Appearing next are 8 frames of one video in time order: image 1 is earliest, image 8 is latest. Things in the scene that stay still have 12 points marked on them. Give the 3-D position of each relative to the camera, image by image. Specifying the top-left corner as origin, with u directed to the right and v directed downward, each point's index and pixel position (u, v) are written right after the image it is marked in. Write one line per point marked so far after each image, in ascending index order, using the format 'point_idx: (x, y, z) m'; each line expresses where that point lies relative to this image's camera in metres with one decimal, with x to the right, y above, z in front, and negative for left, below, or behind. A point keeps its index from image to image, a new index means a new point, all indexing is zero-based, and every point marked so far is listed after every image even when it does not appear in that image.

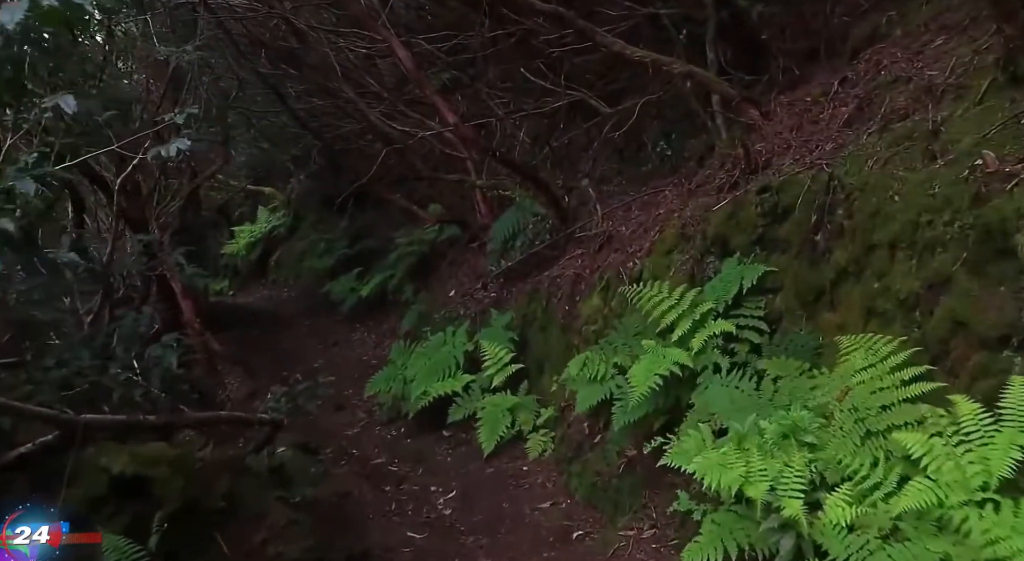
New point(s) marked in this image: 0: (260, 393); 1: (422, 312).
0: (-3.3, -1.5, +11.1) m
1: (-1.2, -0.4, +11.6) m
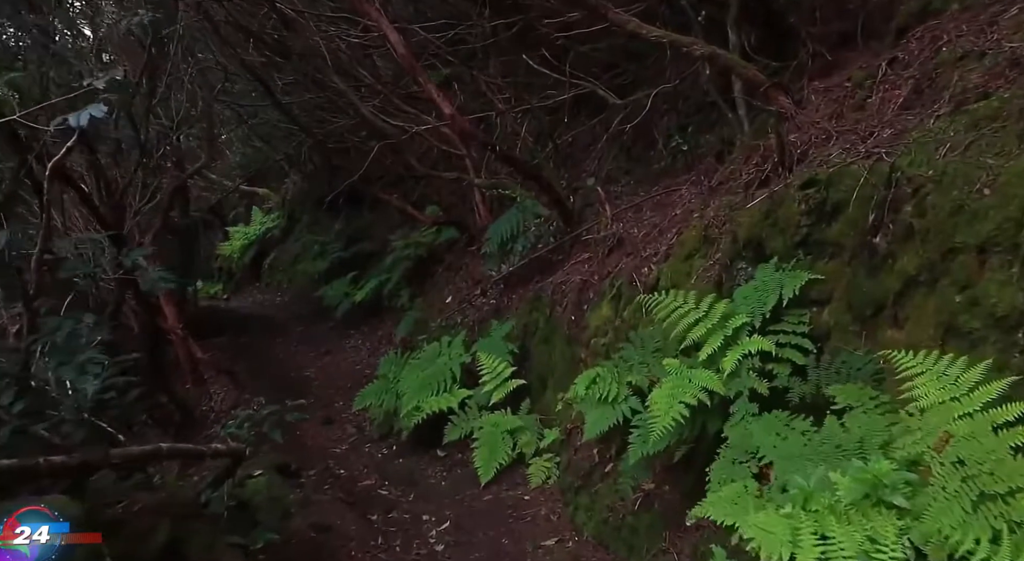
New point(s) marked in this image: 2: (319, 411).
0: (-3.3, -1.5, +10.5) m
1: (-1.2, -0.5, +11.0) m
2: (-2.1, -1.5, +9.6) m
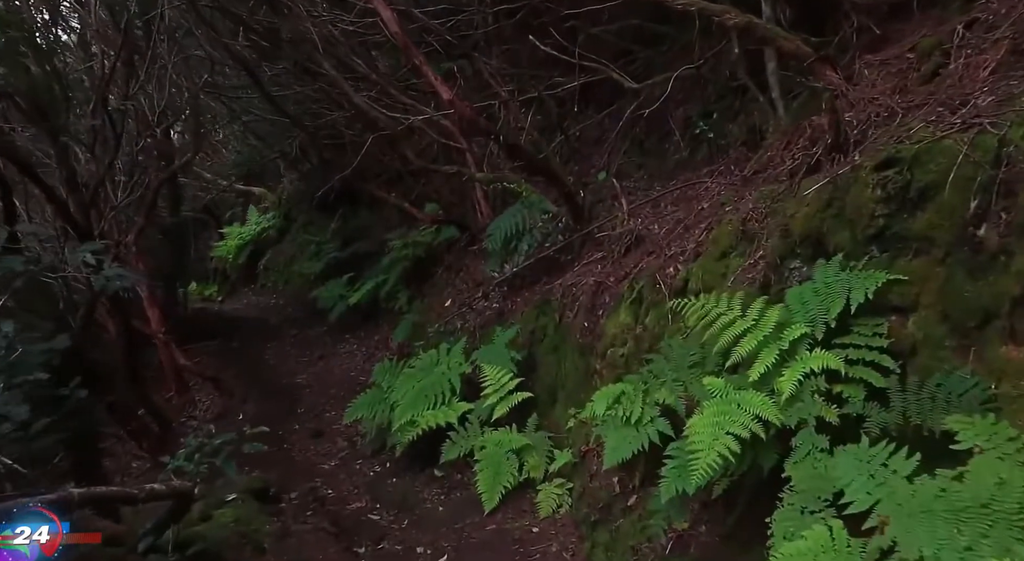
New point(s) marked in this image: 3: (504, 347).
0: (-3.2, -1.5, +9.8) m
1: (-1.2, -0.5, +10.4) m
2: (-2.1, -1.5, +9.0) m
3: (-0.1, -0.5, +6.4) m
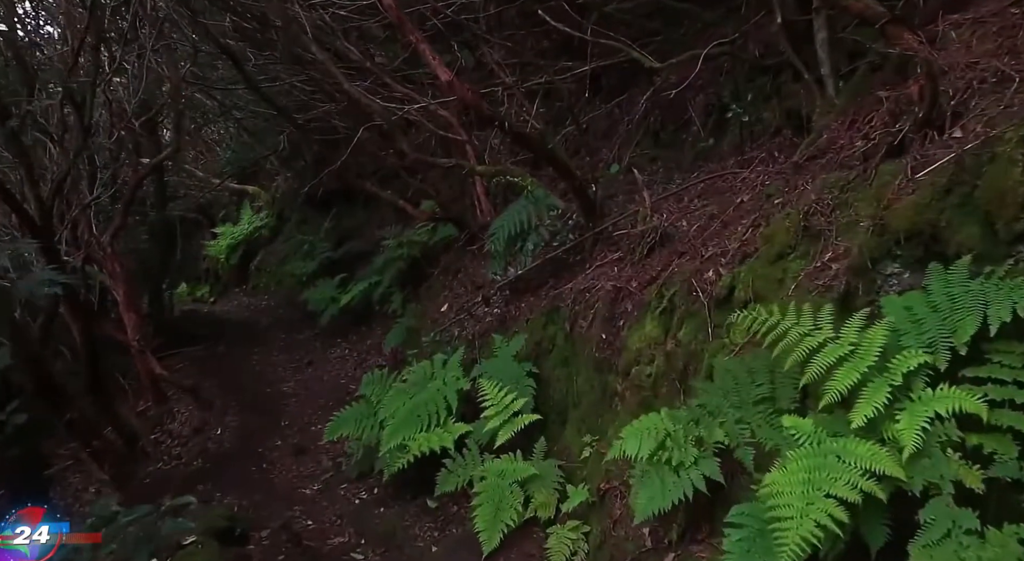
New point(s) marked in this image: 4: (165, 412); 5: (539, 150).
0: (-3.2, -1.5, +9.0) m
1: (-1.1, -0.5, +9.6) m
2: (-2.1, -1.5, +8.2) m
3: (0.0, -0.5, +5.6) m
4: (-3.8, -1.5, +9.6) m
5: (+0.2, +1.0, +6.5) m
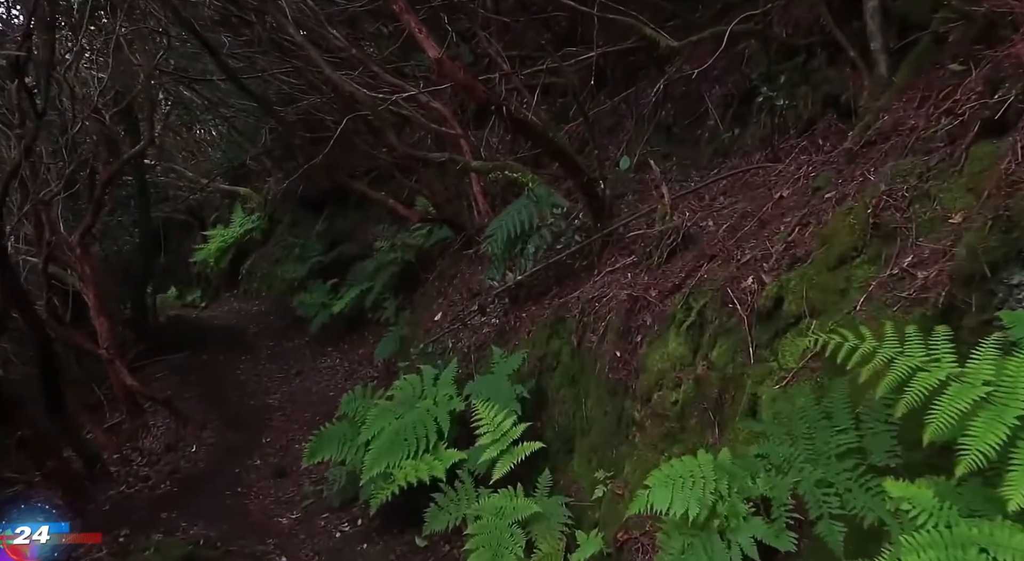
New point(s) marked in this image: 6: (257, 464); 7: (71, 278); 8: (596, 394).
0: (-3.2, -1.6, +8.4) m
1: (-1.1, -0.6, +8.9) m
2: (-2.1, -1.6, +7.5) m
3: (0.0, -0.6, +4.9) m
4: (-3.8, -1.5, +8.9) m
5: (+0.2, +0.9, +5.8) m
6: (-2.3, -1.6, +7.6) m
7: (-4.7, 0.0, +9.3) m
8: (+0.4, -0.6, +4.4) m
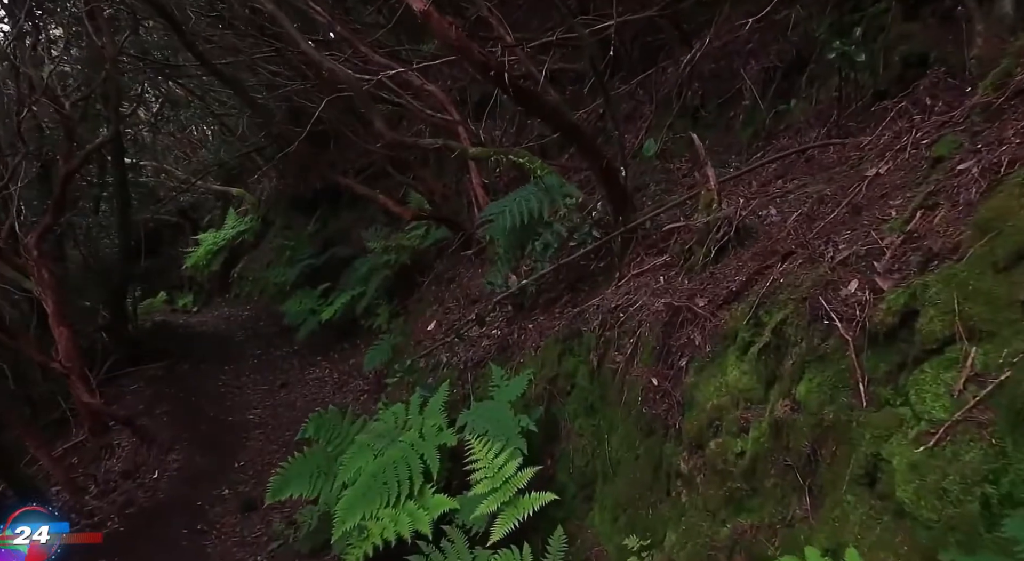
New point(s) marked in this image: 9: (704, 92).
0: (-3.2, -1.6, +7.4) m
1: (-1.1, -0.6, +8.0) m
2: (-2.0, -1.6, +6.6) m
3: (0.0, -0.6, +4.0) m
4: (-3.8, -1.5, +7.9) m
5: (+0.2, +0.9, +4.9) m
6: (-2.2, -1.7, +6.6) m
7: (-4.7, 0.0, +8.3) m
8: (+0.4, -0.6, +3.4) m
9: (+1.4, +1.4, +6.3) m
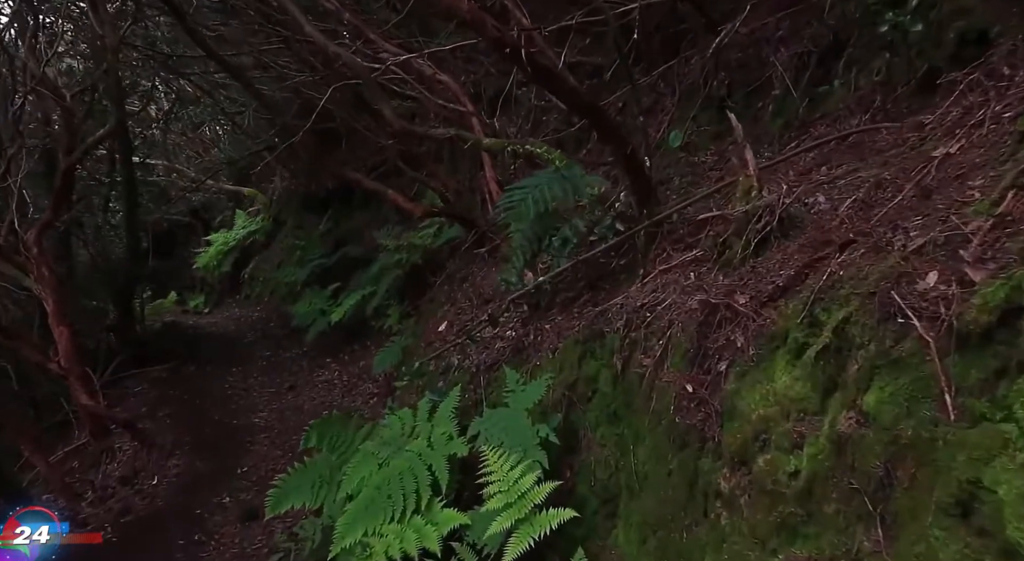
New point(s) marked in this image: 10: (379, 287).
0: (-3.0, -1.6, +7.1) m
1: (-1.0, -0.6, +7.7) m
2: (-1.9, -1.6, +6.3) m
3: (+0.1, -0.6, +3.6) m
4: (-3.7, -1.5, +7.7) m
5: (+0.3, +0.9, +4.5) m
6: (-2.1, -1.6, +6.3) m
7: (-4.6, 0.0, +8.1) m
8: (+0.5, -0.6, +3.1) m
9: (+1.5, +1.4, +5.9) m
10: (-1.5, -0.1, +9.4) m
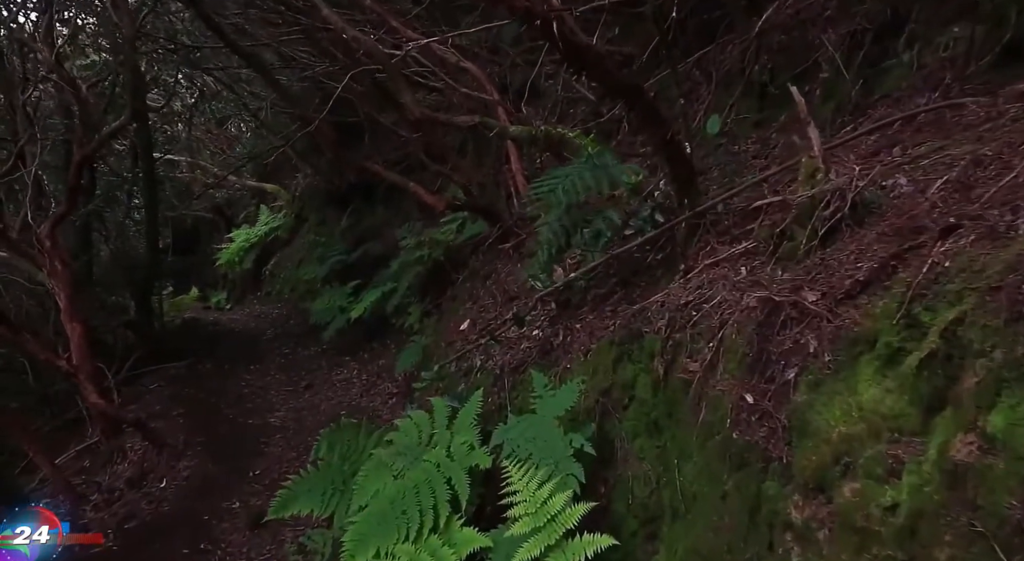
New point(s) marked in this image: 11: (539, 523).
0: (-2.9, -1.6, +6.8) m
1: (-0.8, -0.6, +7.3) m
2: (-1.8, -1.6, +5.9) m
3: (+0.2, -0.5, +3.2) m
4: (-3.5, -1.5, +7.4) m
5: (+0.5, +1.0, +4.1) m
6: (-1.9, -1.6, +6.0) m
7: (-4.3, +0.1, +7.8) m
8: (+0.6, -0.6, +2.7) m
9: (+1.7, +1.4, +5.5) m
10: (-1.2, 0.0, +9.0) m
11: (+0.1, -0.8, +2.8) m
